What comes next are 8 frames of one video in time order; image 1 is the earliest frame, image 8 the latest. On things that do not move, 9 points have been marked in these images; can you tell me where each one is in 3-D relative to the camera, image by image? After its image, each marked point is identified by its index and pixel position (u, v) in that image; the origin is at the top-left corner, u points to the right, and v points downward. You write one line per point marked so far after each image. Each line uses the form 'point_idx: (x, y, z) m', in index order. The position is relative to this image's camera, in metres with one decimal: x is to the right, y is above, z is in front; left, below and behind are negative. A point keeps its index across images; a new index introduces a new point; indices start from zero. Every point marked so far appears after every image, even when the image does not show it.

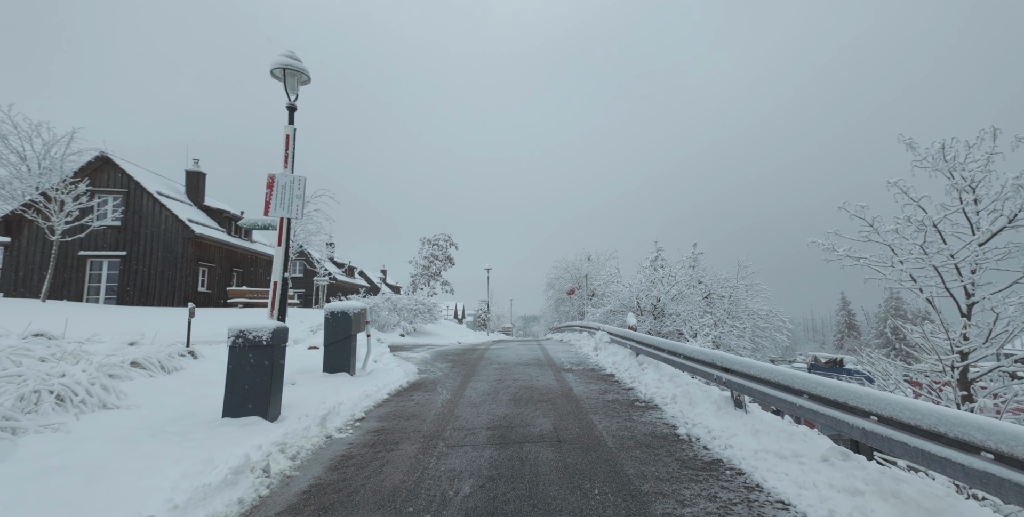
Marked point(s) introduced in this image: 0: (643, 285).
0: (+3.7, -0.8, +13.2) m
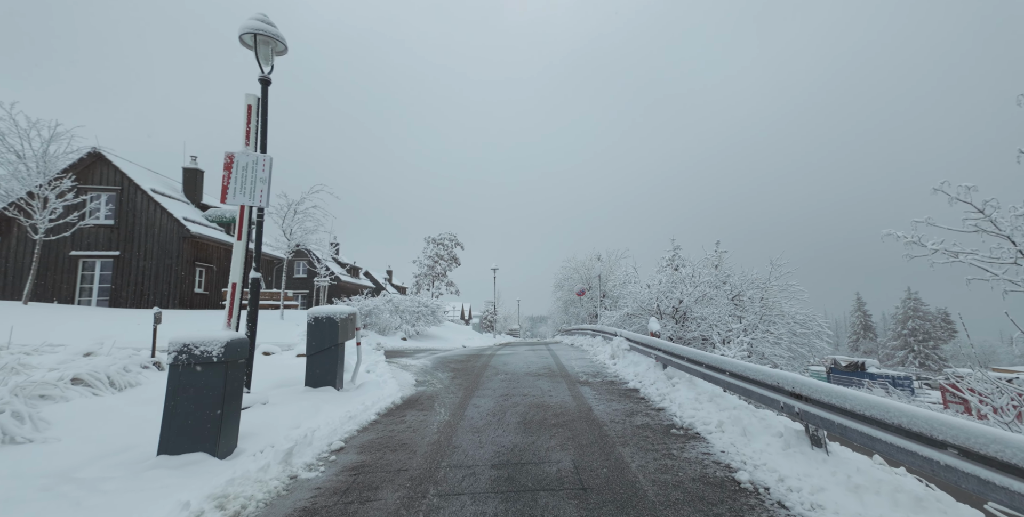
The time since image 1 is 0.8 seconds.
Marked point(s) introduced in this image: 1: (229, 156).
0: (+3.9, -0.7, +12.0) m
1: (-3.0, +1.1, +4.9) m
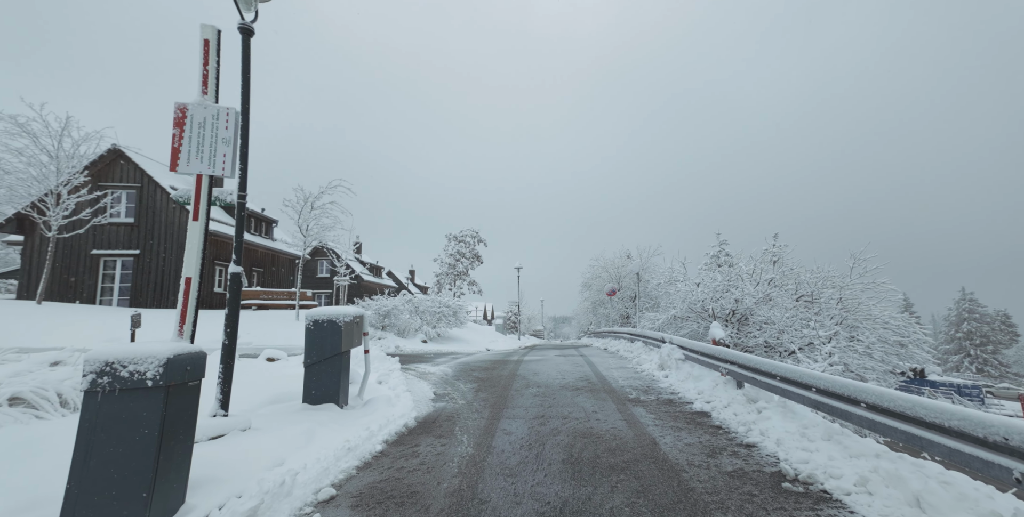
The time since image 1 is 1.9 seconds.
0: (+4.6, -0.6, +10.5) m
1: (-2.7, +1.2, +3.7) m
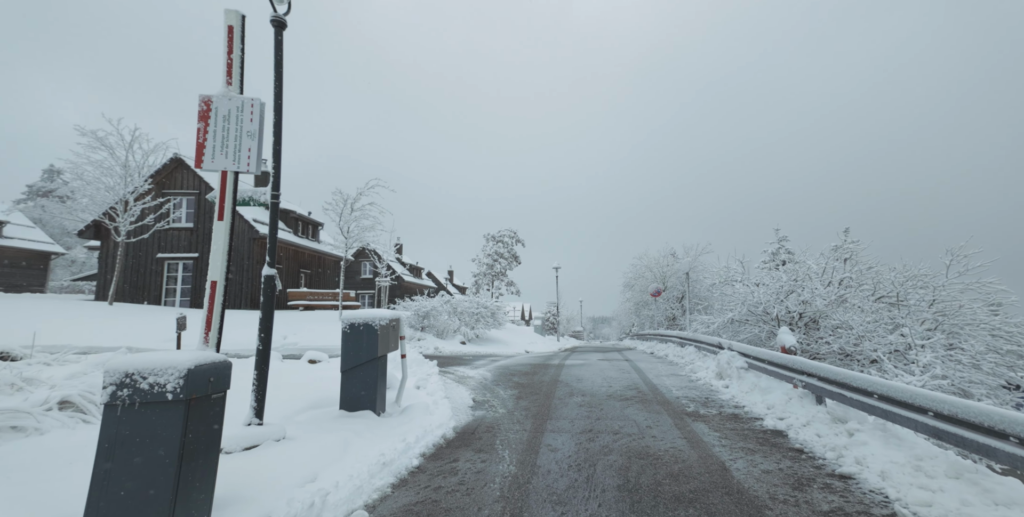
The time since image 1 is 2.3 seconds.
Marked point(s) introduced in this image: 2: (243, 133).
0: (+5.5, -0.6, +9.6) m
1: (-2.3, +1.2, +3.5) m
2: (-2.1, +1.0, +3.6) m
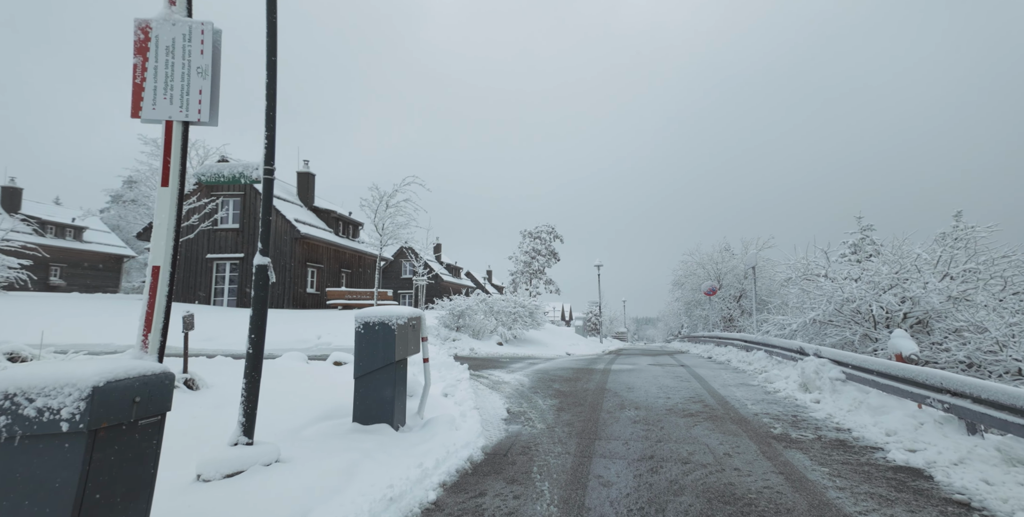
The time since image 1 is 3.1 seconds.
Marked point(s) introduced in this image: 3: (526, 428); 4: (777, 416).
0: (+6.2, -0.4, +8.1) m
1: (-2.1, +1.3, +2.7) m
2: (-1.8, +1.1, +2.7) m
3: (+0.2, -2.1, +5.8) m
4: (+3.3, -2.0, +6.0) m
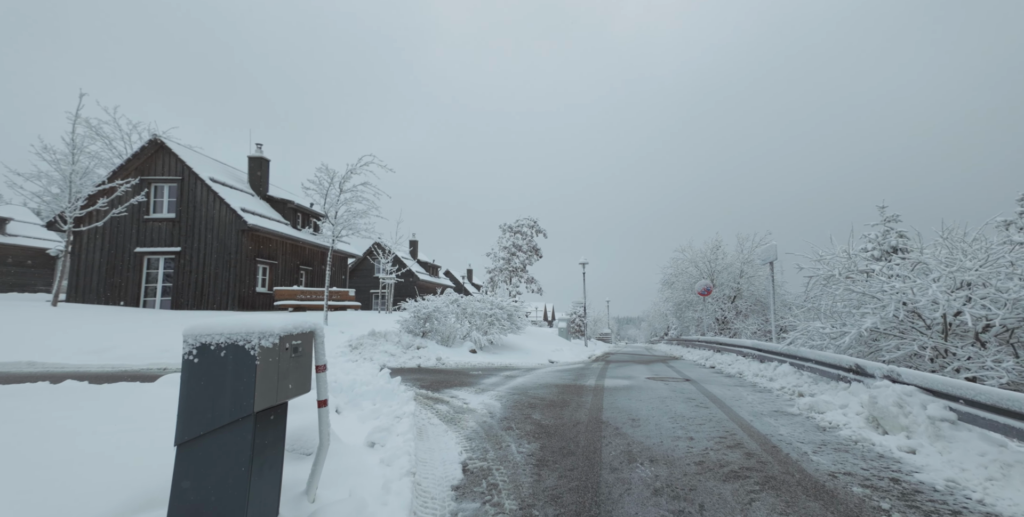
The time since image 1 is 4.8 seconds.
0: (+5.8, -0.3, +6.1) m
1: (-2.3, +1.5, +0.4) m
2: (-2.1, +1.3, +0.5) m
3: (-0.2, -2.0, +3.6) m
4: (+3.0, -1.8, +4.0) m
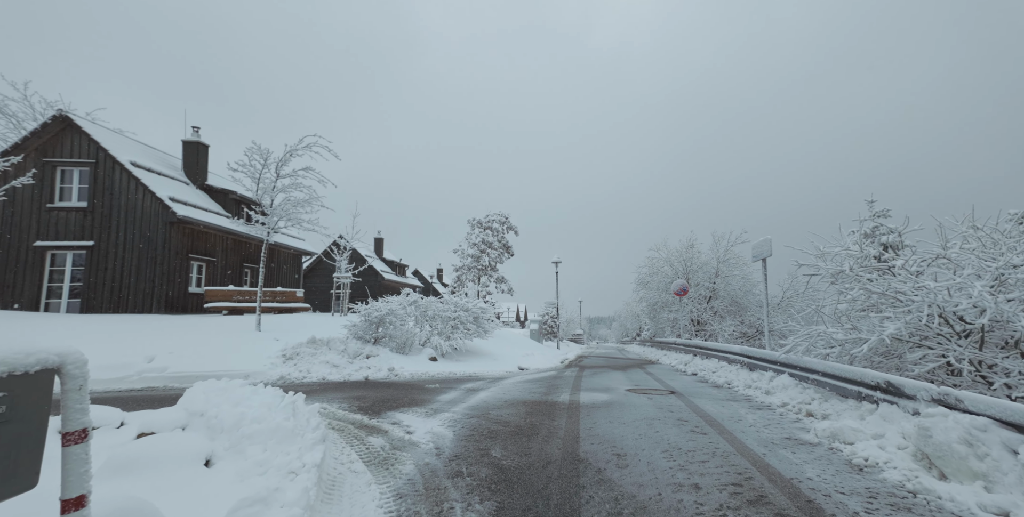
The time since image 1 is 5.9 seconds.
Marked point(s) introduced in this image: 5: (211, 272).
0: (+5.3, -0.2, +5.0) m
1: (-2.5, +1.6, -1.2) m
2: (-2.2, +1.3, -1.1) m
3: (-0.5, -1.9, +2.2) m
4: (+2.6, -1.8, +2.7) m
5: (-11.2, -0.5, +17.4) m
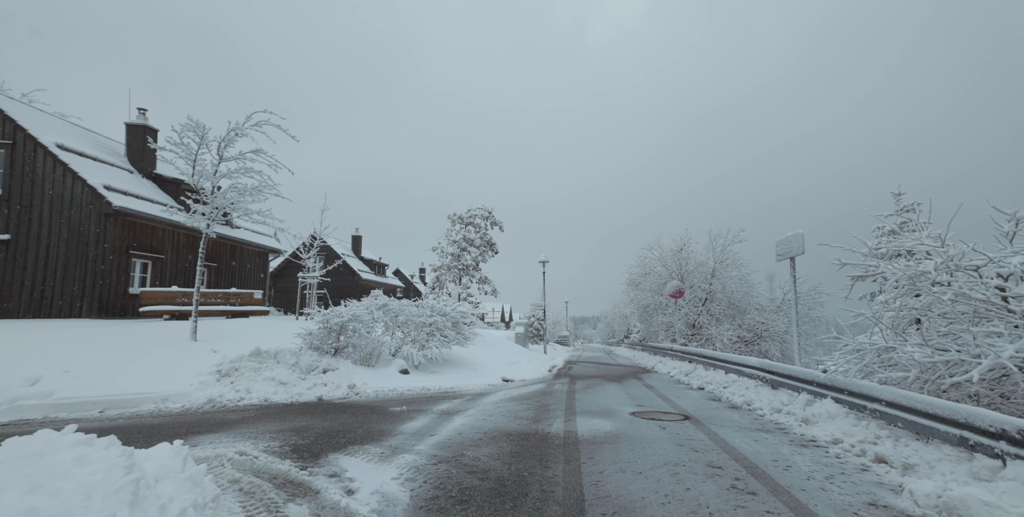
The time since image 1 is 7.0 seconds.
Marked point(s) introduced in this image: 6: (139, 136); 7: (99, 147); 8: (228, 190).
0: (+5.1, -0.2, +3.5) m
1: (-2.4, +1.6, -2.9) m
2: (-2.2, +1.4, -2.8) m
3: (-0.6, -1.8, +0.5) m
4: (+2.5, -1.7, +1.1) m
5: (-11.7, -0.4, +15.4) m
6: (-13.2, +4.4, +16.5) m
7: (-14.1, +3.8, +16.0) m
8: (-6.5, +1.6, +10.8) m
